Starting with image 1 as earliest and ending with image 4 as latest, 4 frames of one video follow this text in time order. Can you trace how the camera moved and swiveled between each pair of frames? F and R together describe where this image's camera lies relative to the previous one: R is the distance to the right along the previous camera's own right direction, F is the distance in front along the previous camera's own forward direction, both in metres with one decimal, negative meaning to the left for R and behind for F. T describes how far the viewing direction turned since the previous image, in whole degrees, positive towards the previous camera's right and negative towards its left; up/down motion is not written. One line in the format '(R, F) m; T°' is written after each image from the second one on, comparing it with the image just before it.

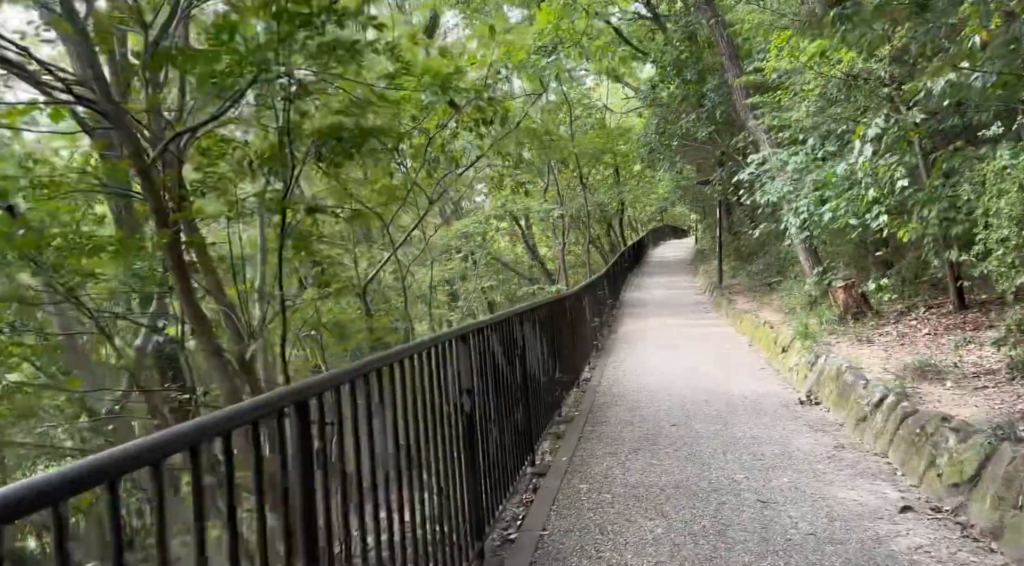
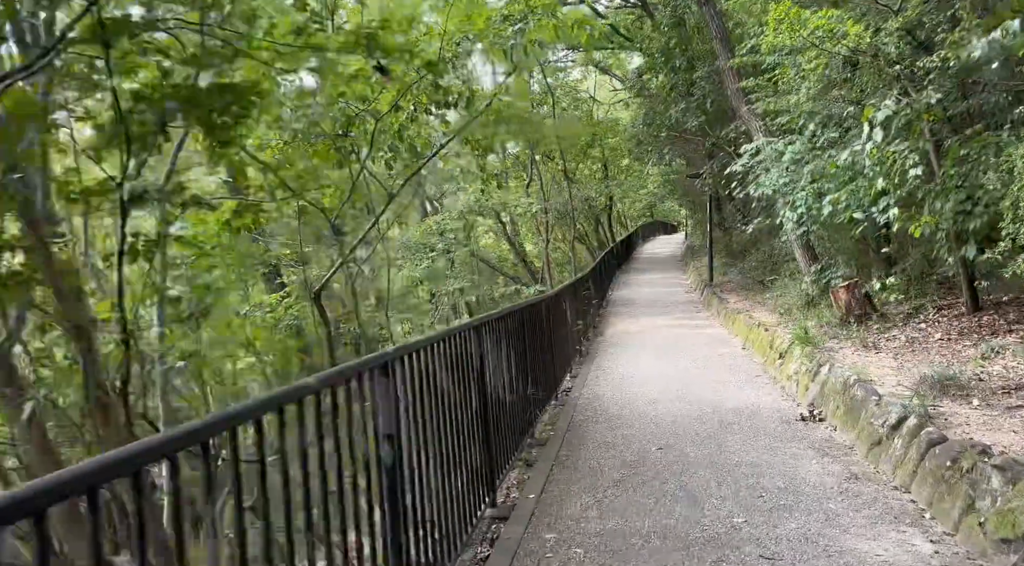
(+0.2, +0.7) m; +1°
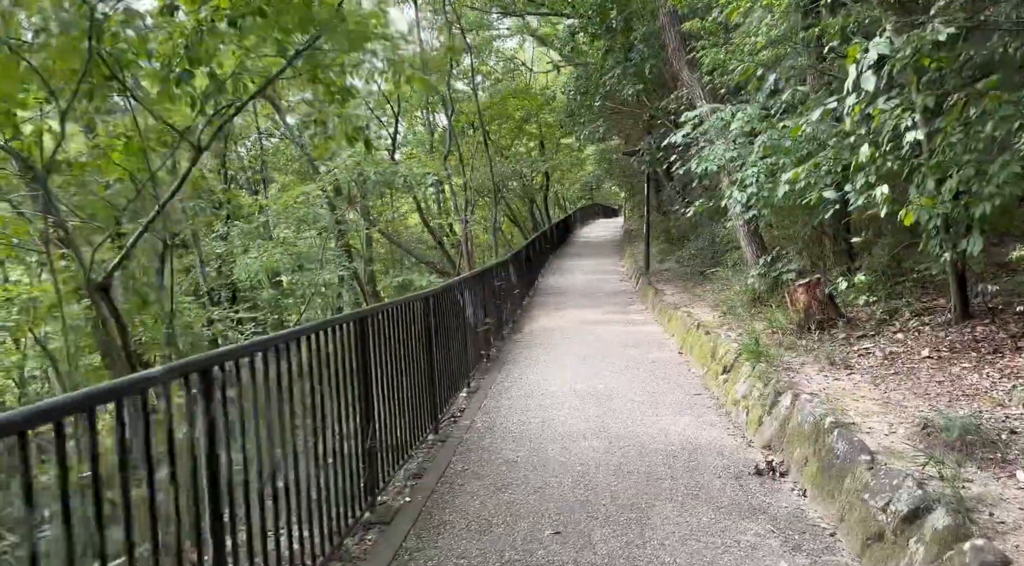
(+0.6, +1.7) m; +5°
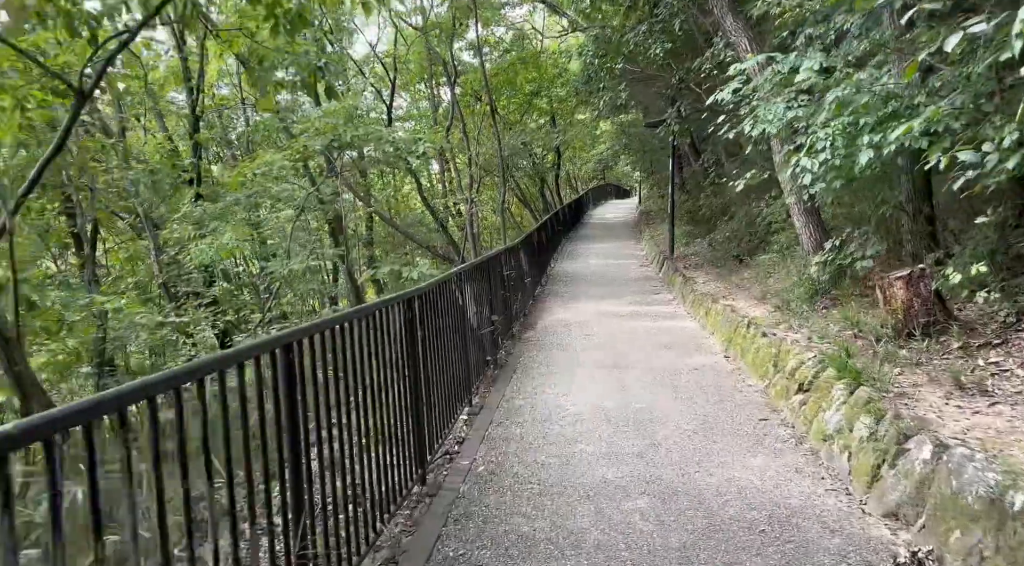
(0.0, +1.4) m; -1°
